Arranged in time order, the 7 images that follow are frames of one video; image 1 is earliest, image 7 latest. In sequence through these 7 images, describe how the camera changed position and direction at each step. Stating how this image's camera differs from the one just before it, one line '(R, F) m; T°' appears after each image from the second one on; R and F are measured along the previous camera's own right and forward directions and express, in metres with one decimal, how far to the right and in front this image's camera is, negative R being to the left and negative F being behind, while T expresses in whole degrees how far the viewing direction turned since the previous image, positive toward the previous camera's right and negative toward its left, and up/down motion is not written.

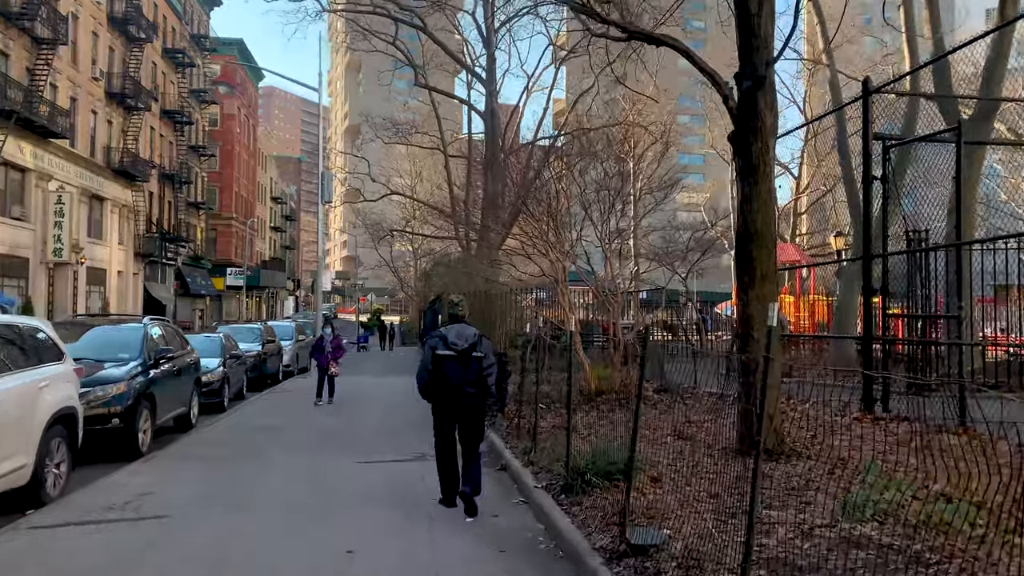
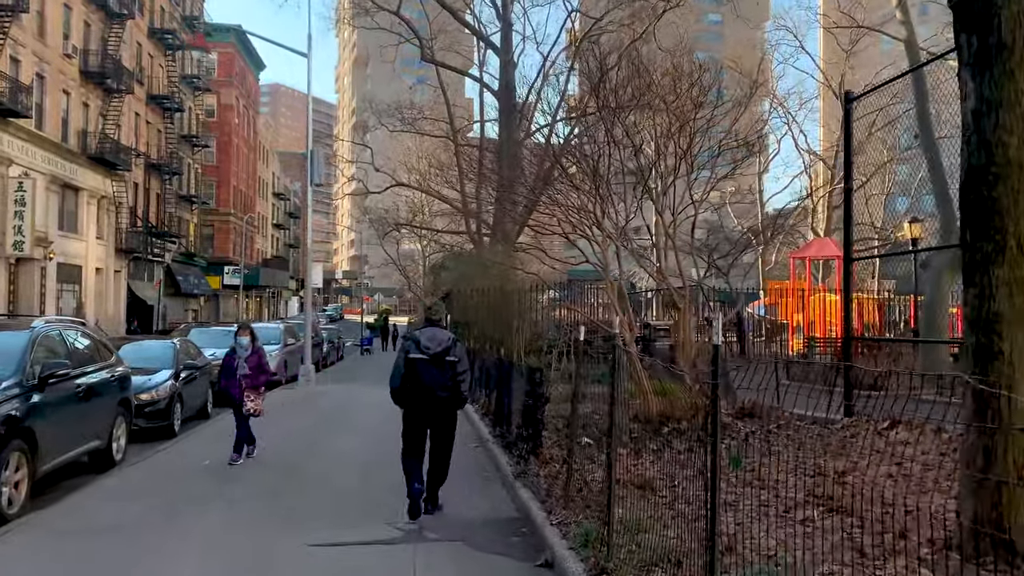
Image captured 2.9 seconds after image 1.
(-0.2, +2.9) m; -1°
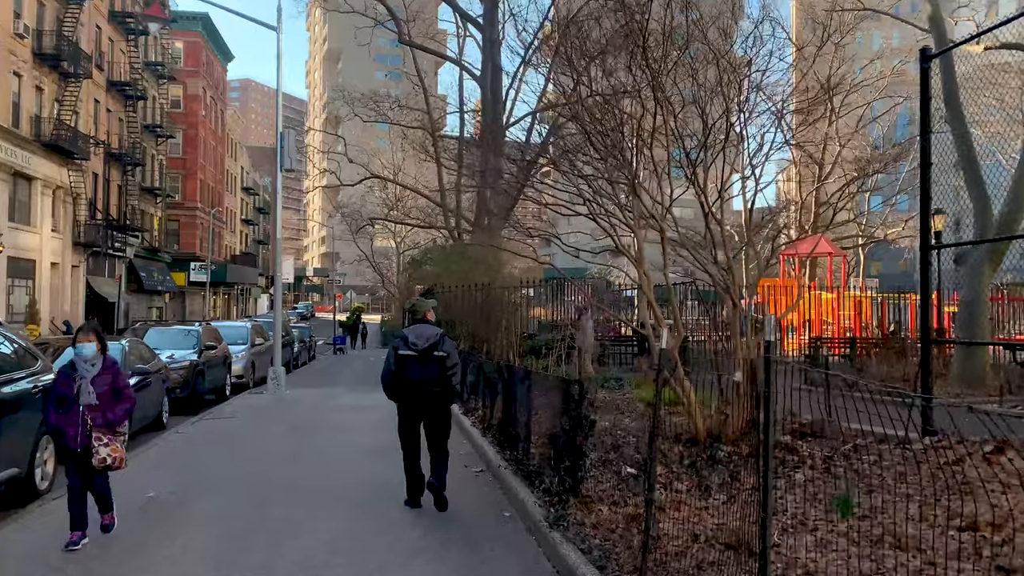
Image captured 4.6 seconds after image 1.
(-0.3, +1.5) m; +1°
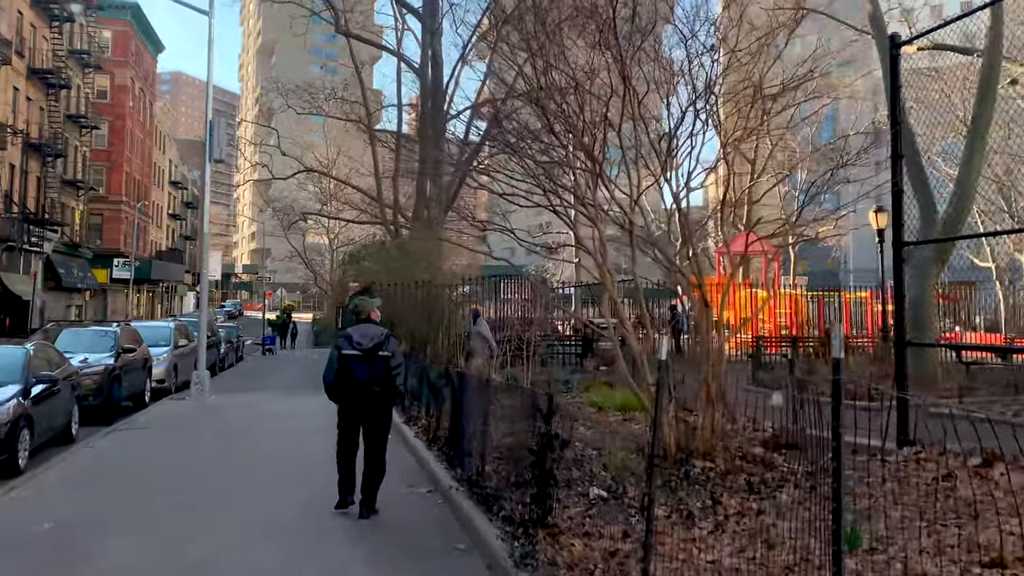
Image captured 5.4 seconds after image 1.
(-0.1, +0.6) m; +3°
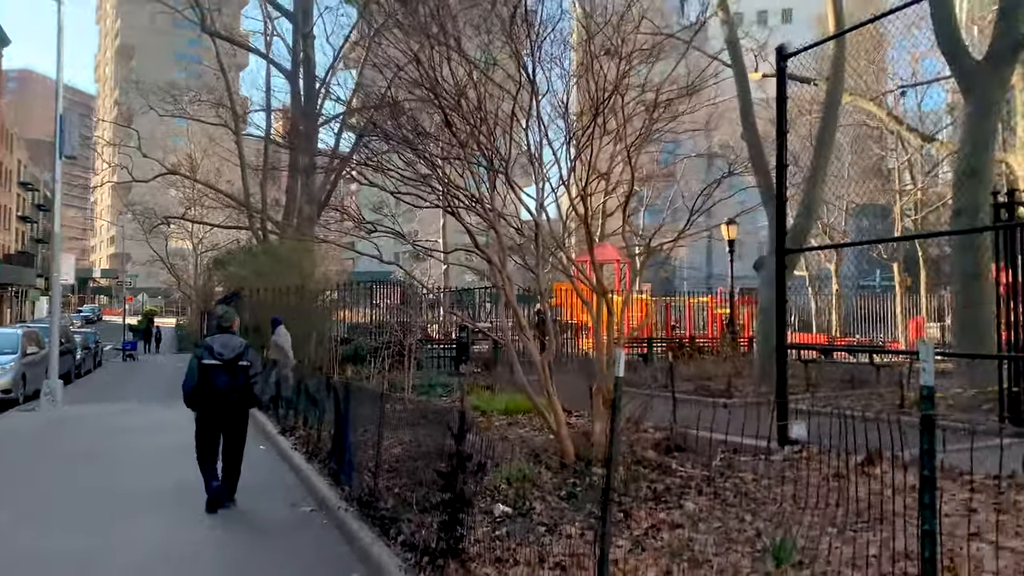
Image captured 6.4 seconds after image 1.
(-0.1, +0.3) m; +7°
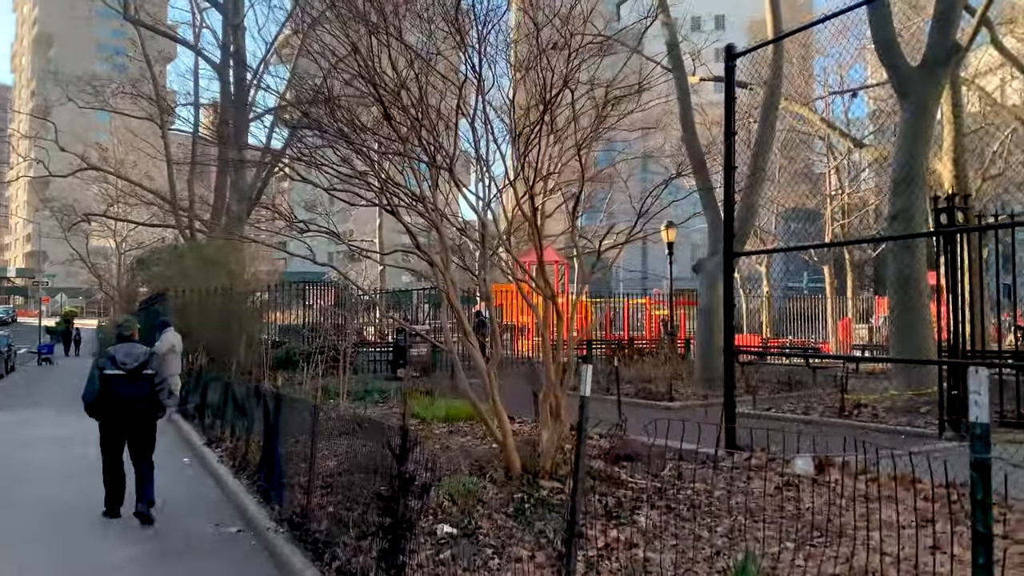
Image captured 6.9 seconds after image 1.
(0.0, +0.3) m; +3°
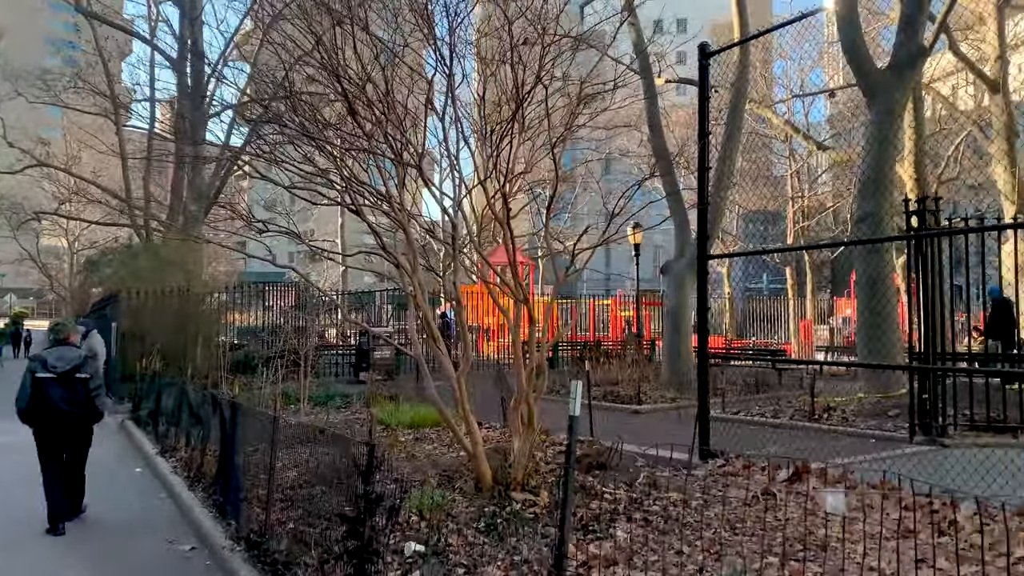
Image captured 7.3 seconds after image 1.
(0.0, +0.2) m; +2°
